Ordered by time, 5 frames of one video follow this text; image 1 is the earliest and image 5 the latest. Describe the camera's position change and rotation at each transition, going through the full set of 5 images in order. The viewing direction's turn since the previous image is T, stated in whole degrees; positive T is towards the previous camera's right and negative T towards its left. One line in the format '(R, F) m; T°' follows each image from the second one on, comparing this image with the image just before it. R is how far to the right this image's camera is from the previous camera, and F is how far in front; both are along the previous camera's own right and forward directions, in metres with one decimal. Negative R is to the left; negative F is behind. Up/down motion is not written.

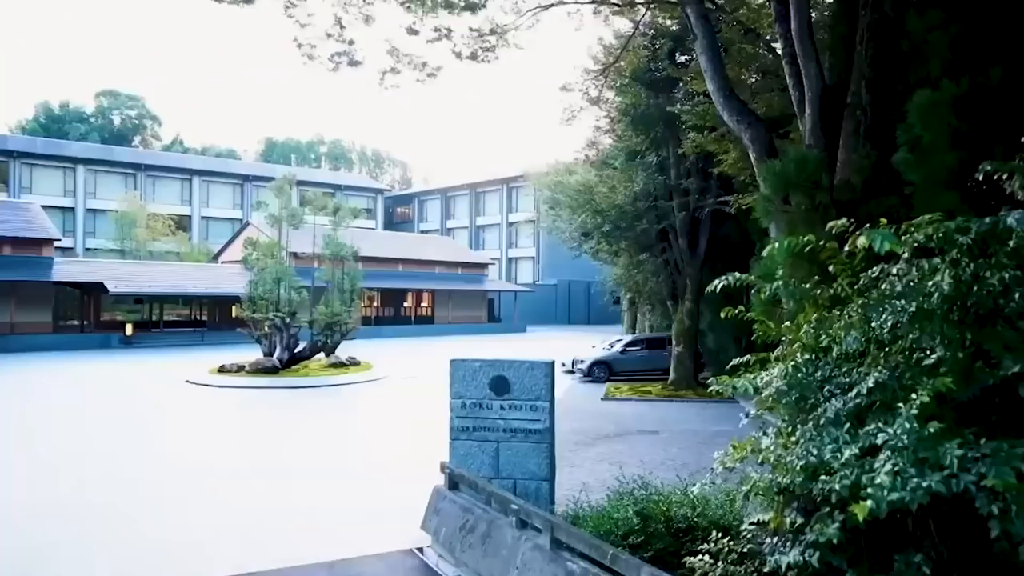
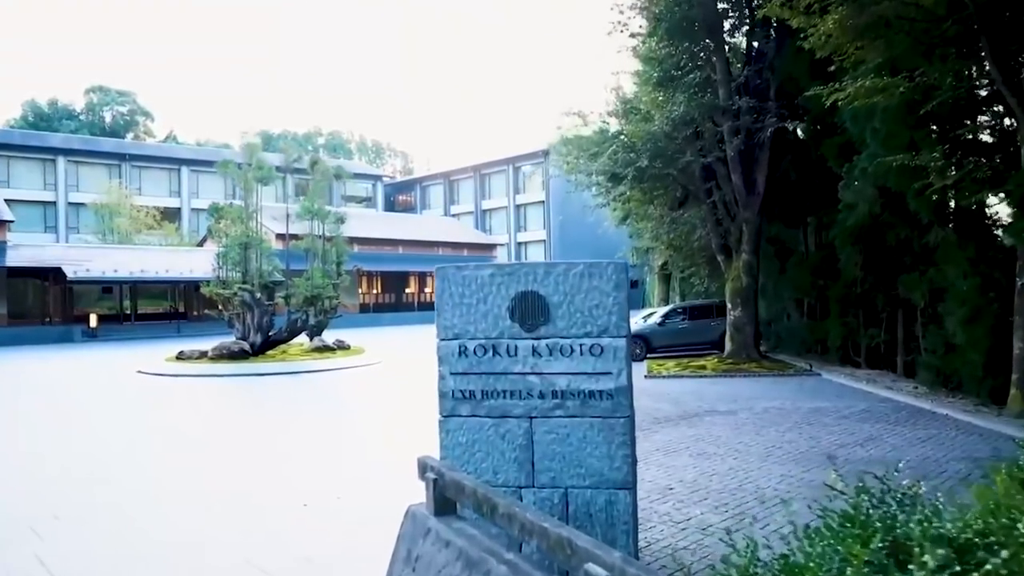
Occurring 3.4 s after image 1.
(-0.2, +3.5) m; -1°
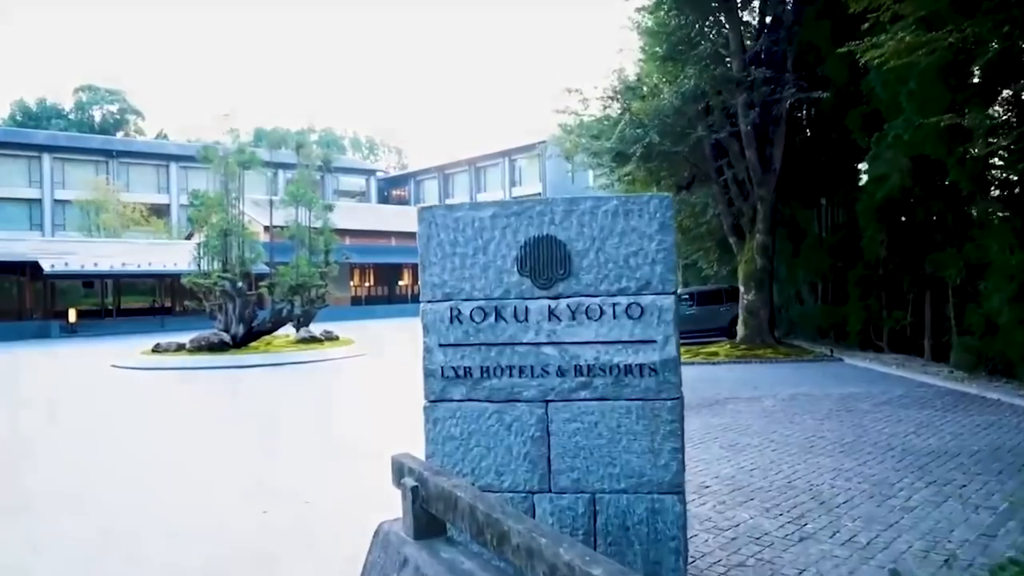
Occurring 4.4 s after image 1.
(0.0, +1.0) m; 0°
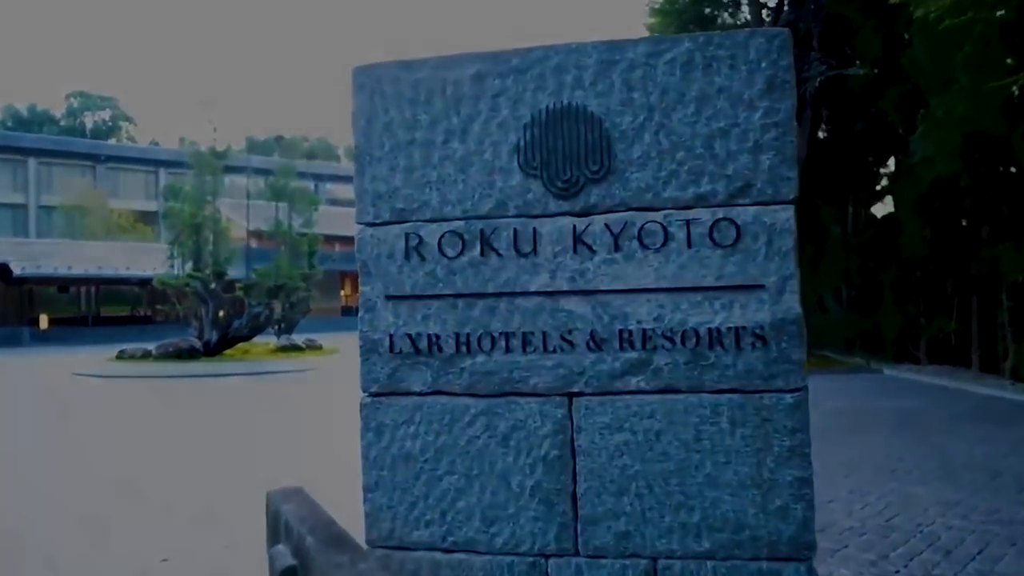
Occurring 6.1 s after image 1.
(0.0, +1.3) m; 0°
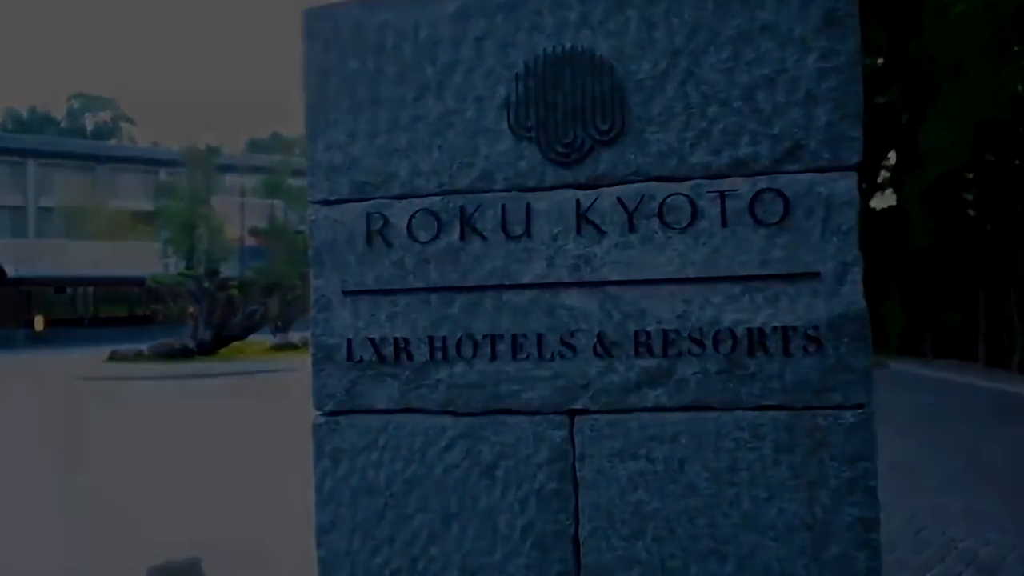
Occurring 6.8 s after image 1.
(0.0, +0.4) m; 0°
